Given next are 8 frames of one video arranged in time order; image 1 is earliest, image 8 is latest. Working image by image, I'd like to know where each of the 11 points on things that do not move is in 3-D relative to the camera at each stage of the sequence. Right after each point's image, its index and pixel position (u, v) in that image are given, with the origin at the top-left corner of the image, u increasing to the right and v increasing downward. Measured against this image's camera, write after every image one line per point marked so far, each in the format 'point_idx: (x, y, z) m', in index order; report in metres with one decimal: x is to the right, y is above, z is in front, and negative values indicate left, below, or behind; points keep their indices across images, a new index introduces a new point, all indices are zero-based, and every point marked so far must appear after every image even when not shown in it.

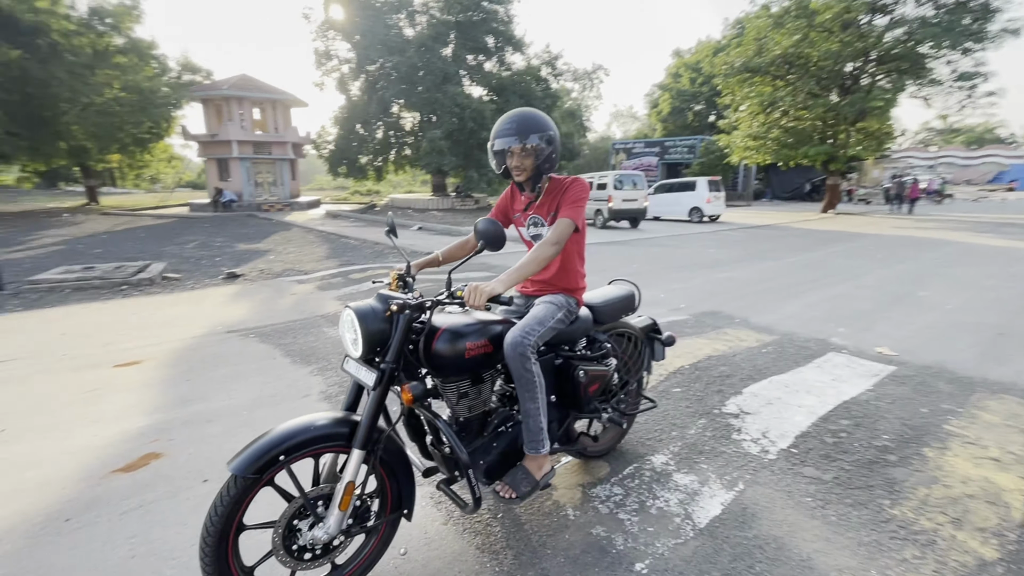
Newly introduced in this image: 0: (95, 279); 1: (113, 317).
0: (-5.6, +0.1, +6.5) m
1: (-4.3, -0.3, +5.2) m
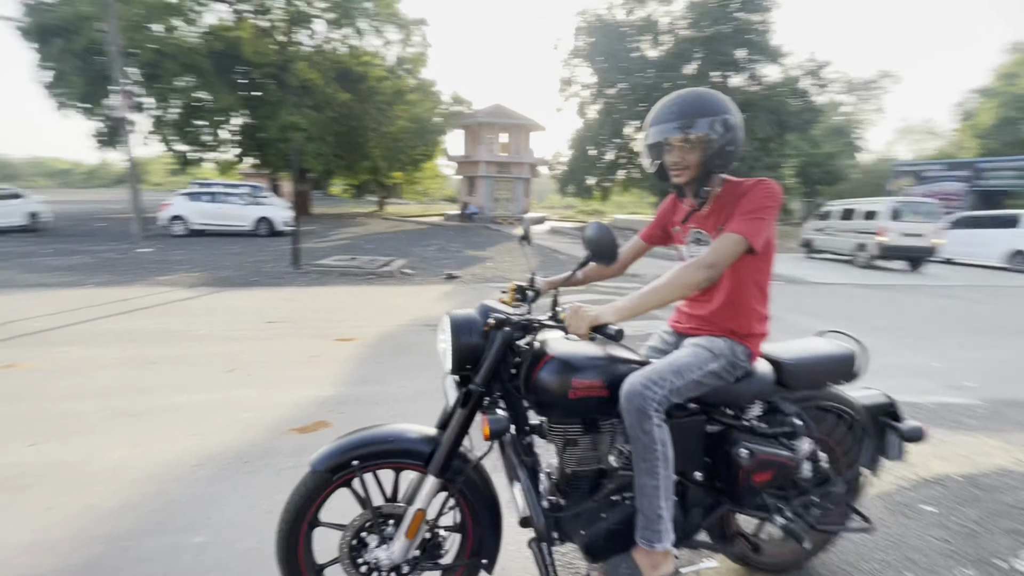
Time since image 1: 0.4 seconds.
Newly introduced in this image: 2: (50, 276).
0: (-2.6, +0.3, +8.0) m
1: (-2.0, -0.1, +6.3) m
2: (-6.5, -0.1, +6.9) m
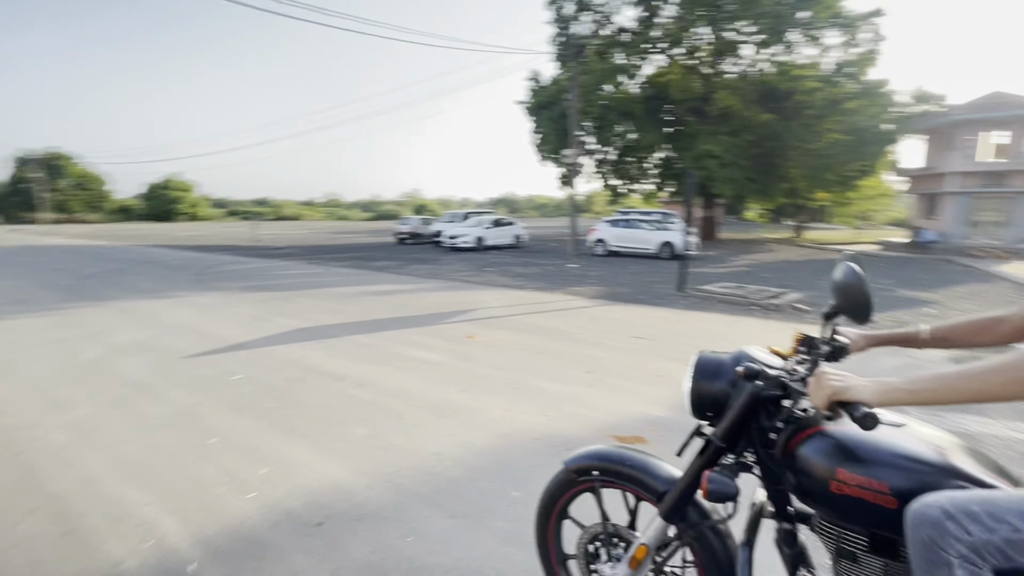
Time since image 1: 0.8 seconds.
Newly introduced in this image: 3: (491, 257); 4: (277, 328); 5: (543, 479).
0: (+3.6, -0.1, +7.7) m
1: (+2.7, -0.5, +6.0) m
2: (+0.1, -0.1, +9.7) m
3: (-0.4, +0.6, +14.4) m
4: (-2.6, -0.7, +5.6) m
5: (+0.2, -1.1, +2.5) m
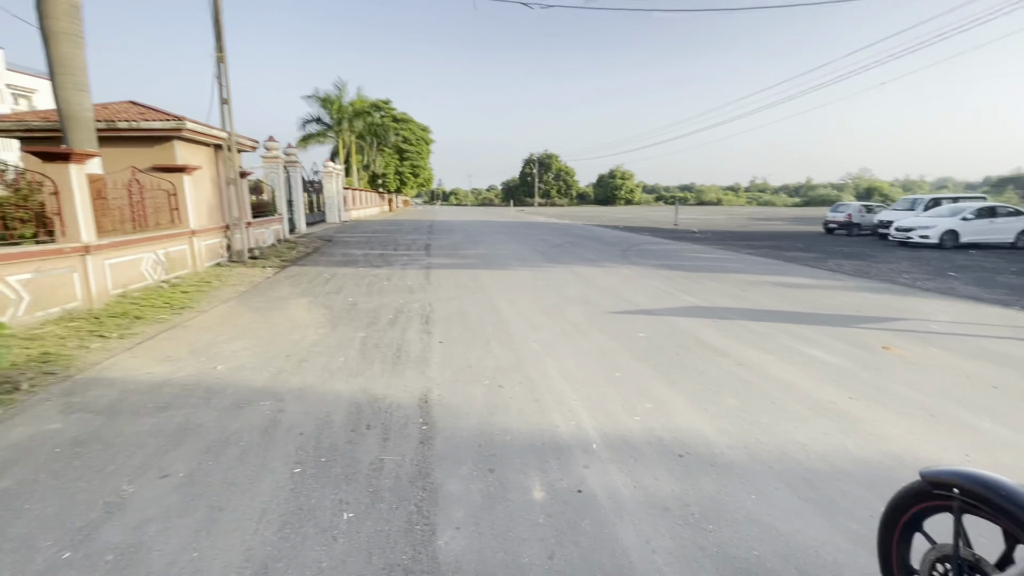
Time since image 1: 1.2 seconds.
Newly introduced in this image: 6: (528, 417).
0: (+6.1, -0.1, +6.9) m
1: (+4.9, -0.5, +5.5) m
2: (+3.2, +0.2, +9.6) m
3: (+3.7, +1.1, +14.2) m
4: (-0.4, -0.5, +6.2) m
5: (+1.6, -1.2, +2.6) m
6: (+0.1, -1.0, +3.7) m
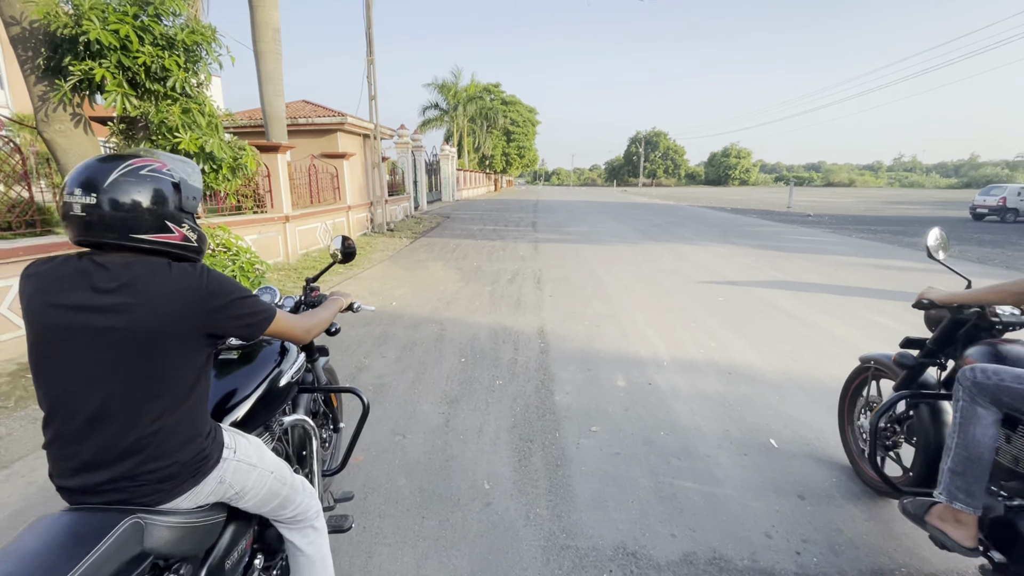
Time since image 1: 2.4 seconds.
0: (+7.7, +0.1, +6.9) m
1: (+6.1, -0.3, +5.8) m
2: (+5.3, +0.6, +10.1) m
3: (+6.8, +1.7, +14.5) m
4: (+1.1, 0.0, +7.6) m
5: (+2.3, -0.9, +3.7) m
6: (+1.1, -0.6, +5.0) m
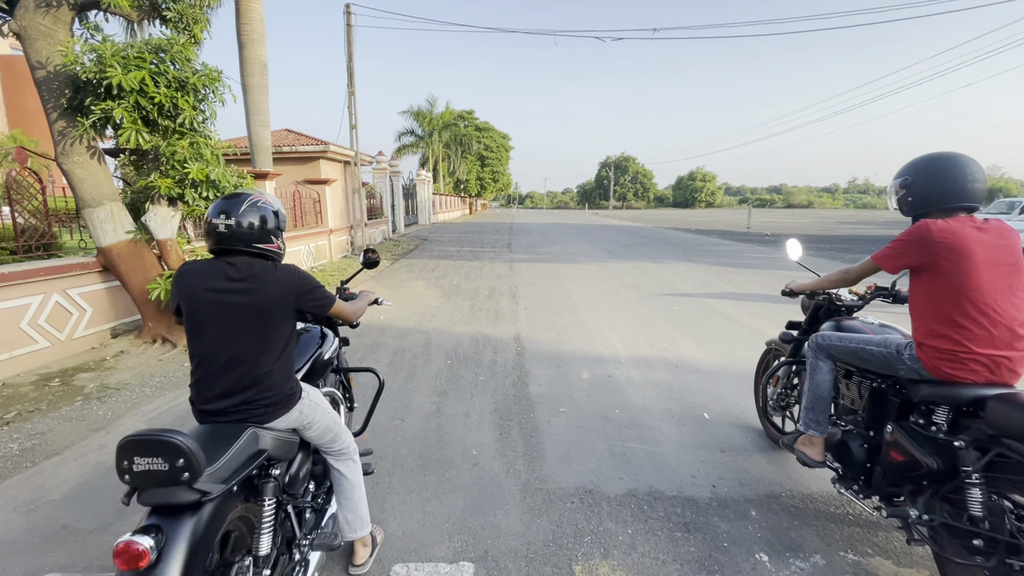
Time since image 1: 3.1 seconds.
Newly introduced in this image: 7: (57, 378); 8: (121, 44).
0: (+7.3, 0.0, +8.0) m
1: (+5.8, -0.4, +6.8) m
2: (+4.8, +0.3, +11.1) m
3: (+6.0, +1.2, +15.7) m
4: (+0.7, -0.2, +8.3) m
5: (+2.1, -0.9, +4.5) m
6: (+0.9, -0.7, +5.8) m
7: (-5.0, -1.0, +5.2) m
8: (-4.7, +2.9, +5.7) m
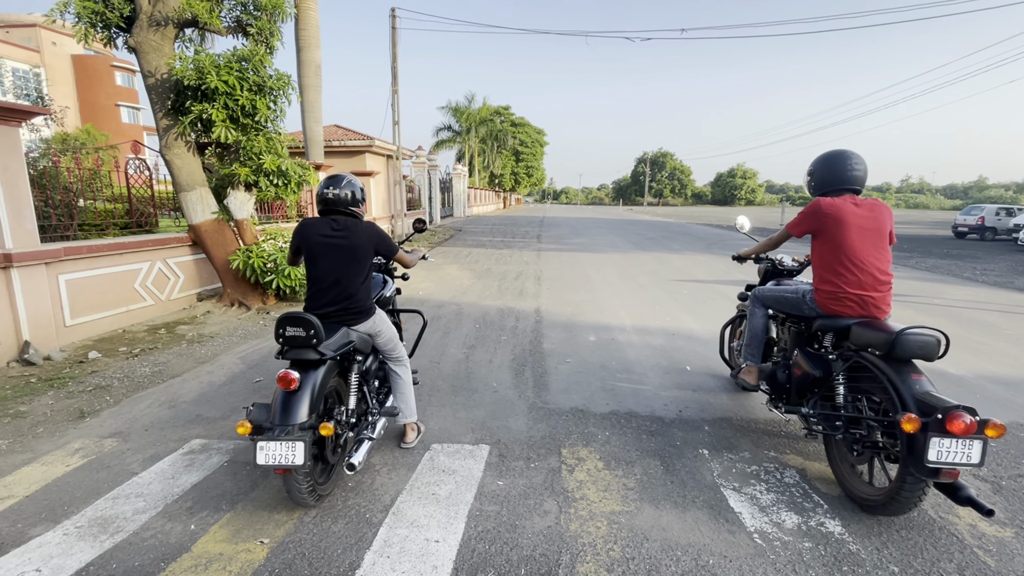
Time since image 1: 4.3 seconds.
0: (+7.7, +0.1, +8.4) m
1: (+6.2, -0.2, +7.3) m
2: (+5.4, +0.6, +11.7) m
3: (+7.0, +1.5, +16.1) m
4: (+1.2, +0.1, +9.2) m
5: (+2.3, -0.7, +5.2) m
6: (+1.1, -0.4, +6.6) m
7: (-4.7, -0.5, +6.5) m
8: (-4.3, +3.4, +6.9) m
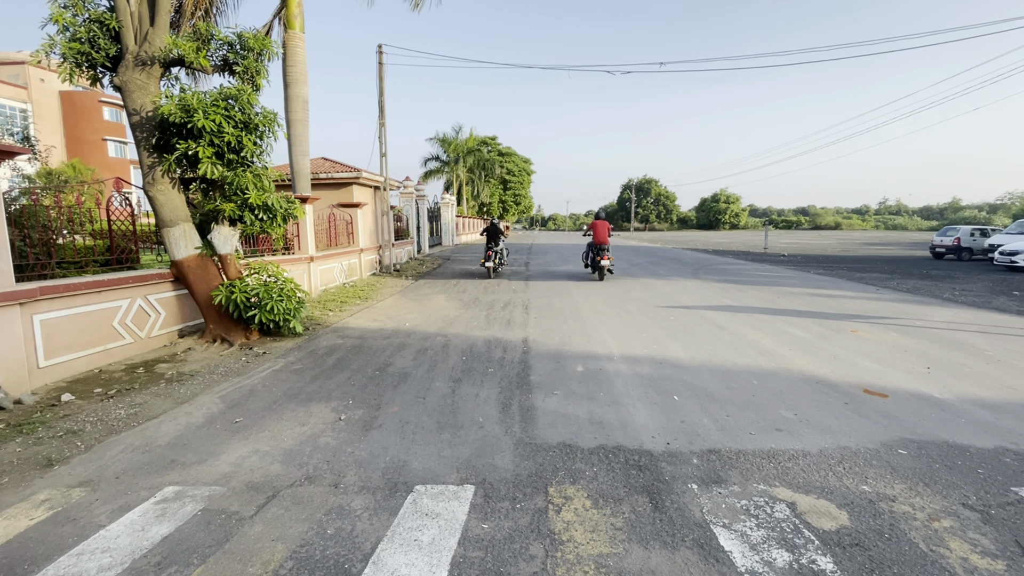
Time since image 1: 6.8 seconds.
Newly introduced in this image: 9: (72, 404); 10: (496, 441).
0: (+7.5, -0.3, +8.5) m
1: (+6.0, -0.6, +7.4) m
2: (+5.1, 0.0, +11.8) m
3: (+6.6, +0.6, +16.3) m
4: (+1.0, -0.4, +9.2) m
5: (+2.2, -1.0, +5.2) m
6: (+1.0, -0.8, +6.6) m
7: (-4.9, -1.0, +6.3) m
8: (-4.5, +2.8, +7.0) m
9: (-4.6, -1.2, +5.0) m
10: (-0.1, -1.2, +3.9) m
